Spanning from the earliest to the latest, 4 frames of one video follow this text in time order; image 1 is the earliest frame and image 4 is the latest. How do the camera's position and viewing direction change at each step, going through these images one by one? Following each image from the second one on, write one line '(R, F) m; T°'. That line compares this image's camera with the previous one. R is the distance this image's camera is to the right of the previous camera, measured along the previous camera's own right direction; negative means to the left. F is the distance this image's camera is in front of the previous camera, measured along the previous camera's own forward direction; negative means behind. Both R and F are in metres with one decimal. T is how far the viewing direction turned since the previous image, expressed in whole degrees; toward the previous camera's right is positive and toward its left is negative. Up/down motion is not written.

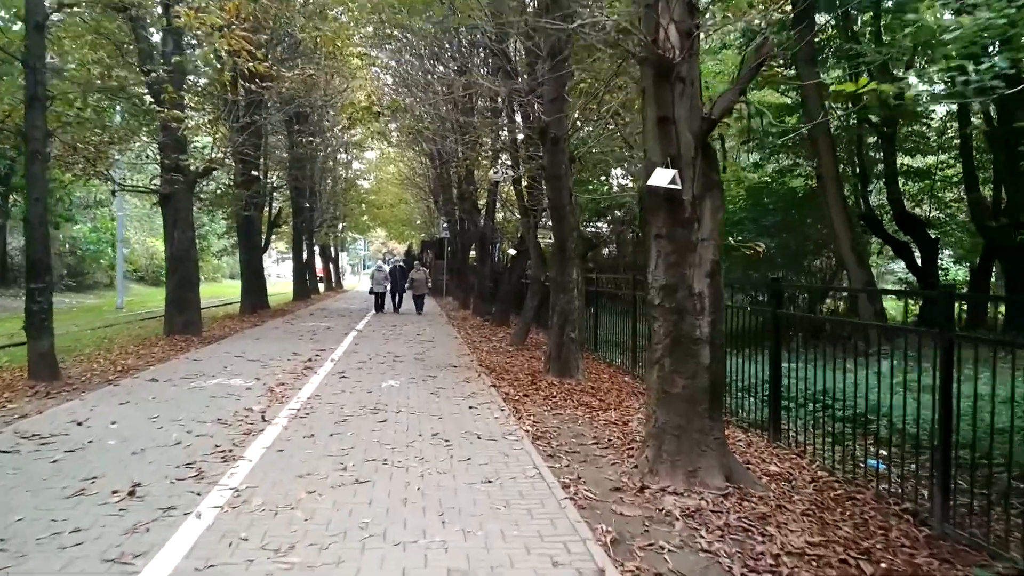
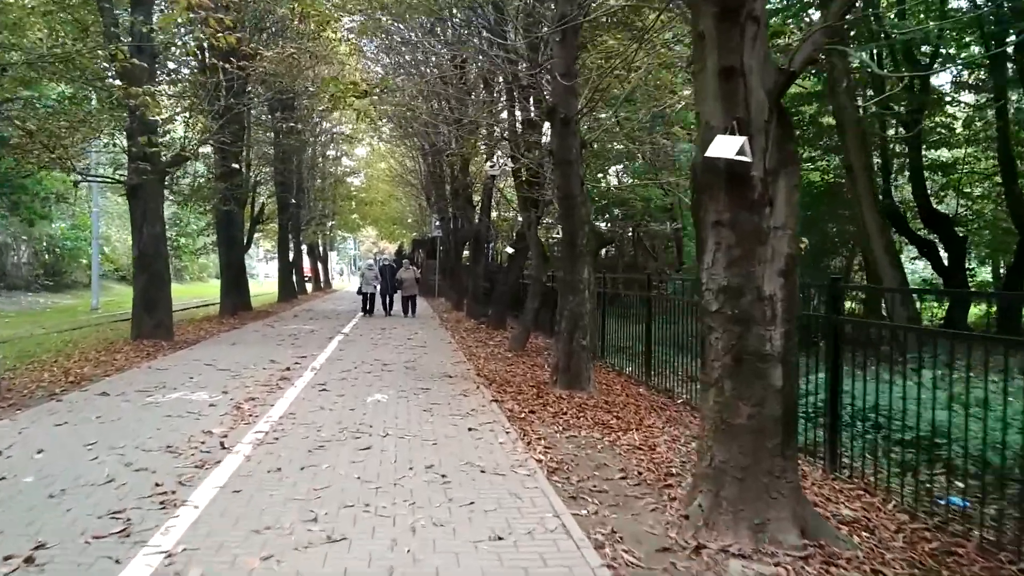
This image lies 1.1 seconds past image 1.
(-0.1, +1.3) m; +1°
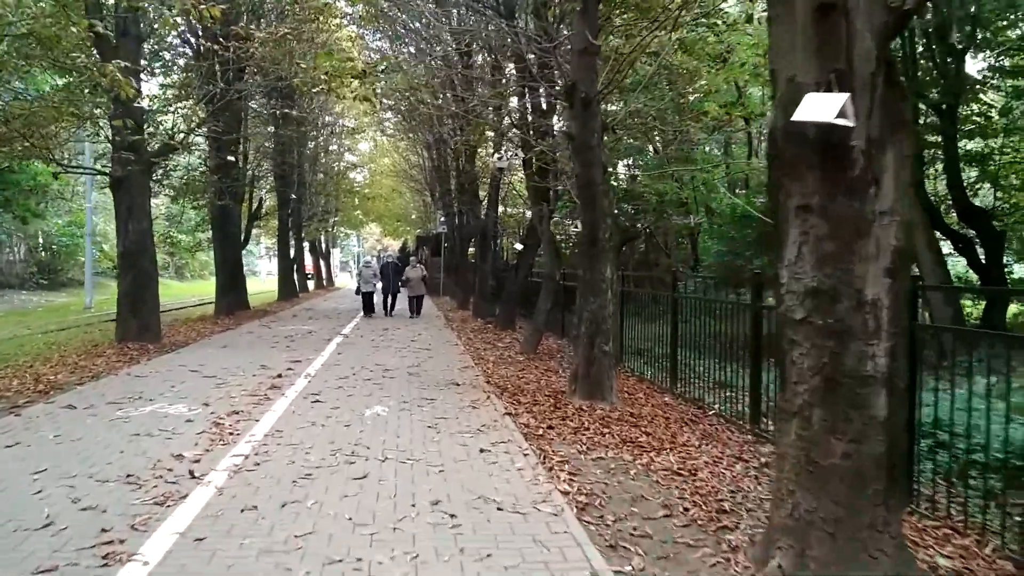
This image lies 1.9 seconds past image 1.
(-0.1, +1.0) m; 0°
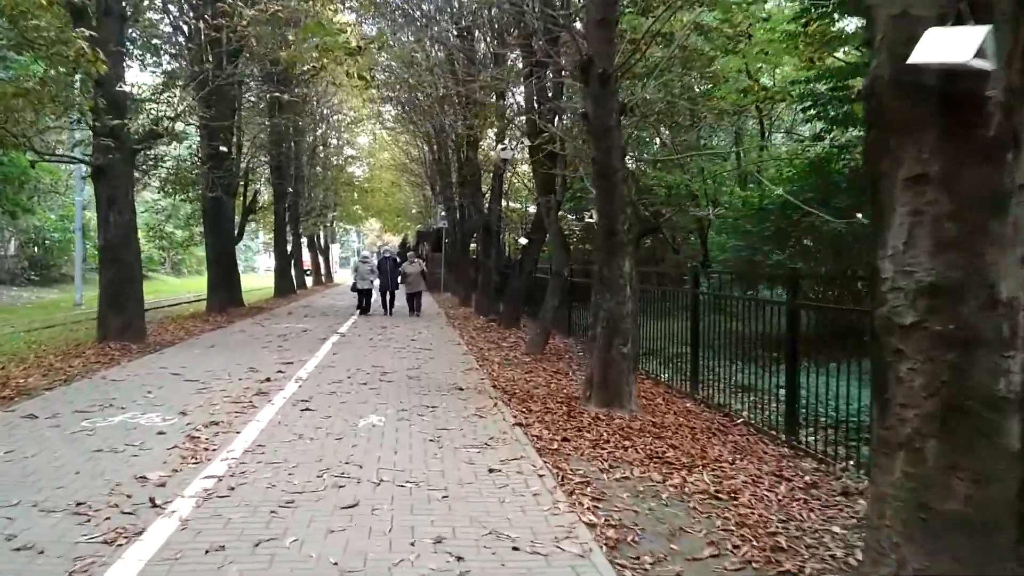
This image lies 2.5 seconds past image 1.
(-0.1, +0.8) m; 0°
